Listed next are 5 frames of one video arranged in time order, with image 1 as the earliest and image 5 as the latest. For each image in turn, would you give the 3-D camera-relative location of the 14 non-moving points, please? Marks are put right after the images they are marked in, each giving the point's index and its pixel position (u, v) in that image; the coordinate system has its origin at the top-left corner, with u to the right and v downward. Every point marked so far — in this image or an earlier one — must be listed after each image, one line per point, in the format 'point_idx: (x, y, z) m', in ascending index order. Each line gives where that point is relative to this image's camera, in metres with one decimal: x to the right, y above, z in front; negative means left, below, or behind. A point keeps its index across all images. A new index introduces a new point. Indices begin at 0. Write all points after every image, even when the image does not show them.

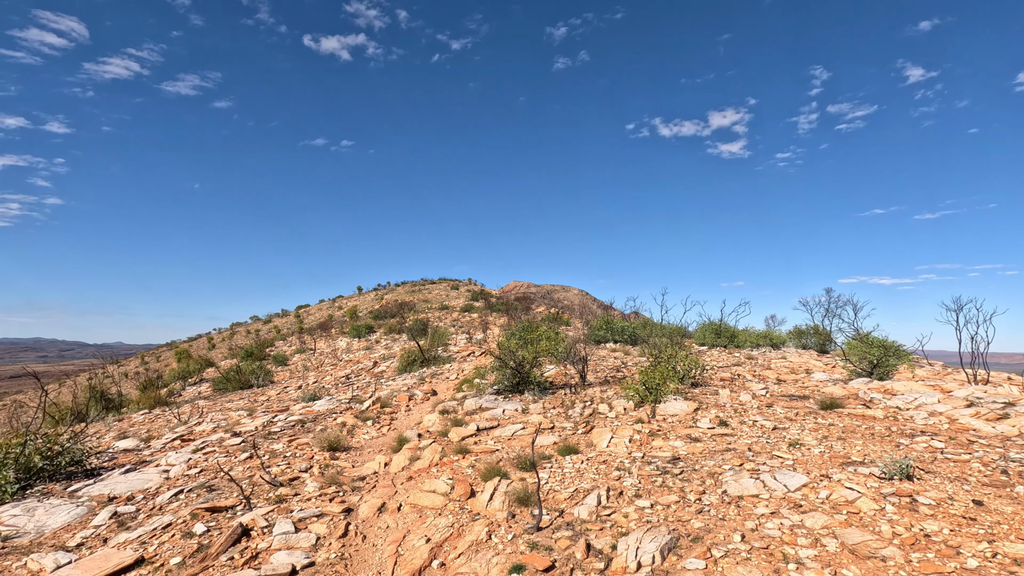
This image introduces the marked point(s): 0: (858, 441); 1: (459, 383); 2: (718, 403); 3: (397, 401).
0: (+3.7, -1.6, +5.8) m
1: (-1.2, -2.1, +12.1) m
2: (+3.2, -1.8, +8.3) m
3: (-2.2, -2.2, +10.5) m
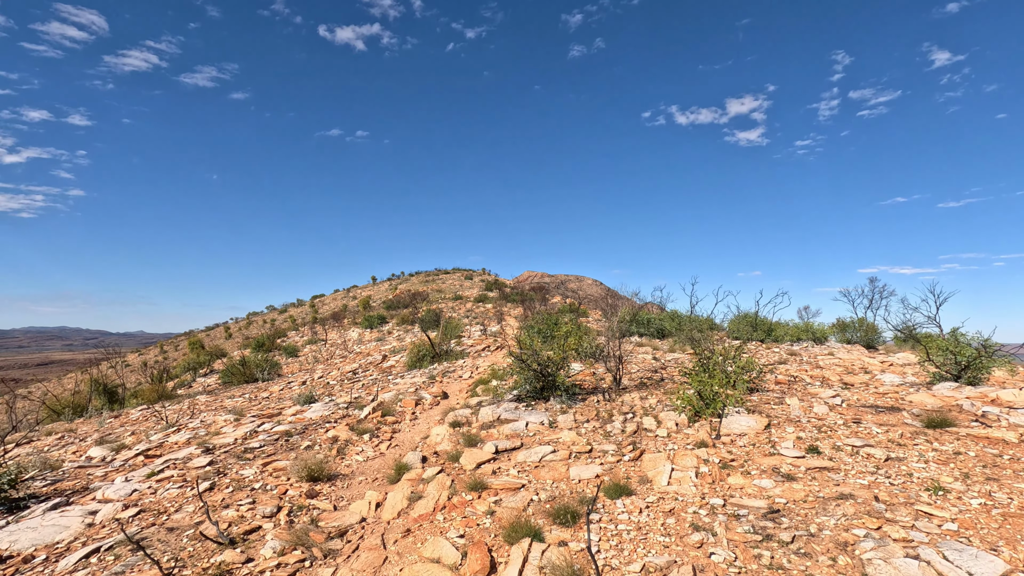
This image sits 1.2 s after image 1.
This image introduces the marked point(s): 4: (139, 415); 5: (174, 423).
0: (+3.9, -1.5, +4.2) m
1: (-0.8, -1.9, +10.6) m
2: (+3.5, -1.6, +6.7) m
3: (-1.8, -2.0, +9.1) m
4: (-11.5, -3.9, +16.7) m
5: (-7.4, -3.0, +11.9) m
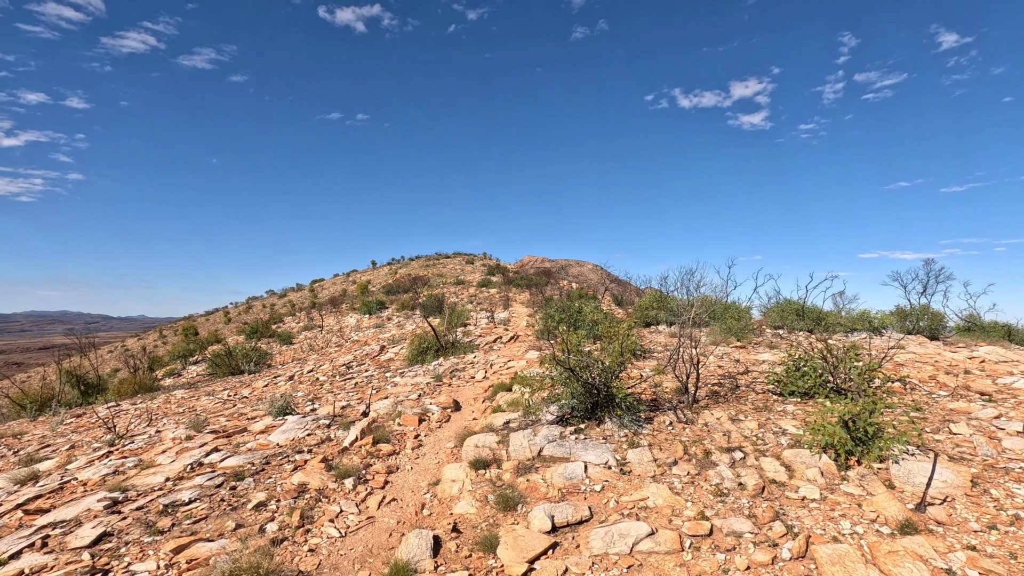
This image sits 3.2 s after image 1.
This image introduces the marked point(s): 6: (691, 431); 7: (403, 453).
0: (+4.4, -1.4, +1.9) m
1: (-0.3, -1.6, +8.4) m
2: (+3.9, -1.4, +4.4) m
3: (-1.4, -1.7, +6.8) m
4: (-11.1, -3.4, +14.5) m
5: (-7.0, -2.6, +9.6) m
6: (+1.9, -1.5, +5.7) m
7: (-1.2, -1.8, +5.8) m
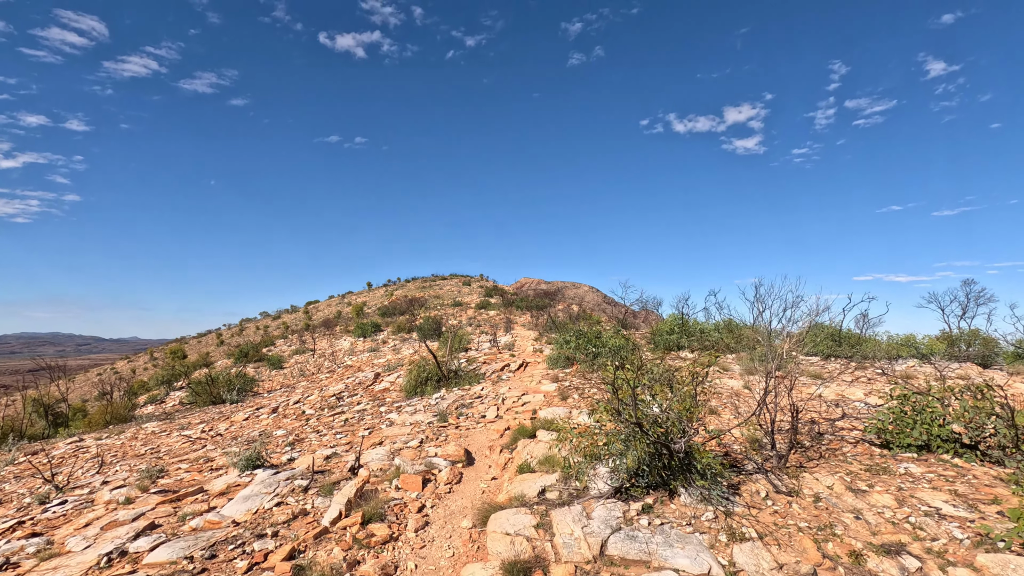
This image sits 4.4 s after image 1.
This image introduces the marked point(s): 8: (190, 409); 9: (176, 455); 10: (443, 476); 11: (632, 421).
0: (+4.7, -1.4, +0.3) m
1: (0.0, -1.9, +6.7) m
2: (+4.3, -1.6, +2.9) m
3: (-1.1, -1.9, +5.1) m
4: (-10.8, -3.9, +12.8) m
5: (-6.7, -2.9, +7.9) m
6: (+2.2, -1.7, +4.1) m
7: (-0.8, -1.9, +4.2) m
8: (-11.6, -4.3, +19.6) m
9: (-6.1, -3.0, +9.9) m
10: (-0.7, -2.0, +5.8) m
11: (+0.9, -1.1, +4.5) m
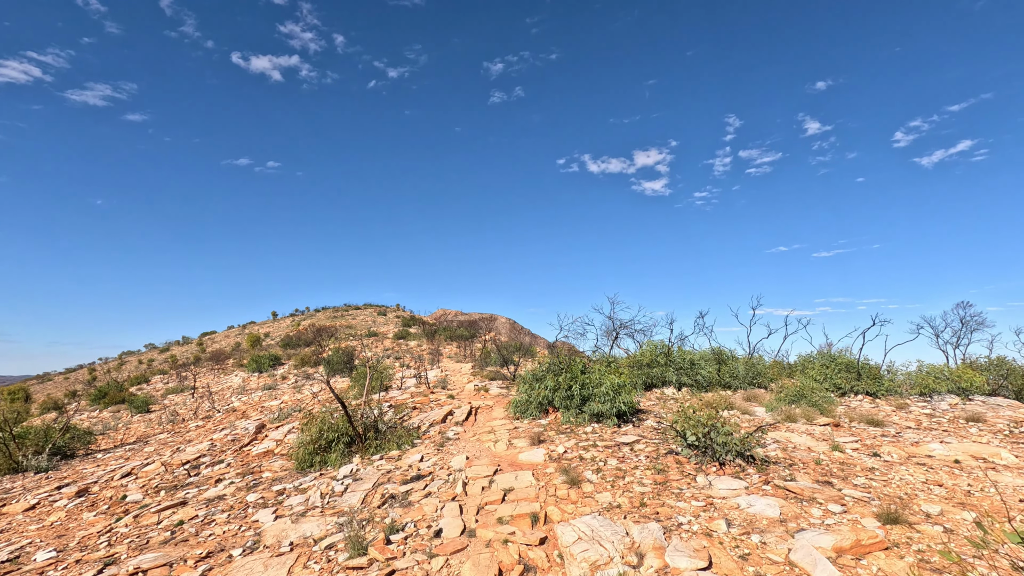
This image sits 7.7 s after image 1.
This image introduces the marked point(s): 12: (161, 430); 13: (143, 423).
0: (+5.8, -1.0, -3.1) m
1: (+0.2, -1.7, +2.5) m
2: (+5.0, -1.2, -0.7) m
3: (-0.6, -1.7, +0.8) m
4: (-11.4, -3.9, +6.7) m
5: (-6.6, -2.7, +2.6) m
6: (+2.8, -1.4, +0.2) m
7: (-0.3, -1.6, -0.1) m
8: (-13.3, -4.7, +13.3) m
9: (-6.4, -2.9, +4.6) m
10: (-0.4, -1.7, +1.5) m
11: (+1.4, -0.8, +0.5) m
12: (-11.6, -4.7, +17.7) m
13: (-13.6, -5.0, +19.8) m
